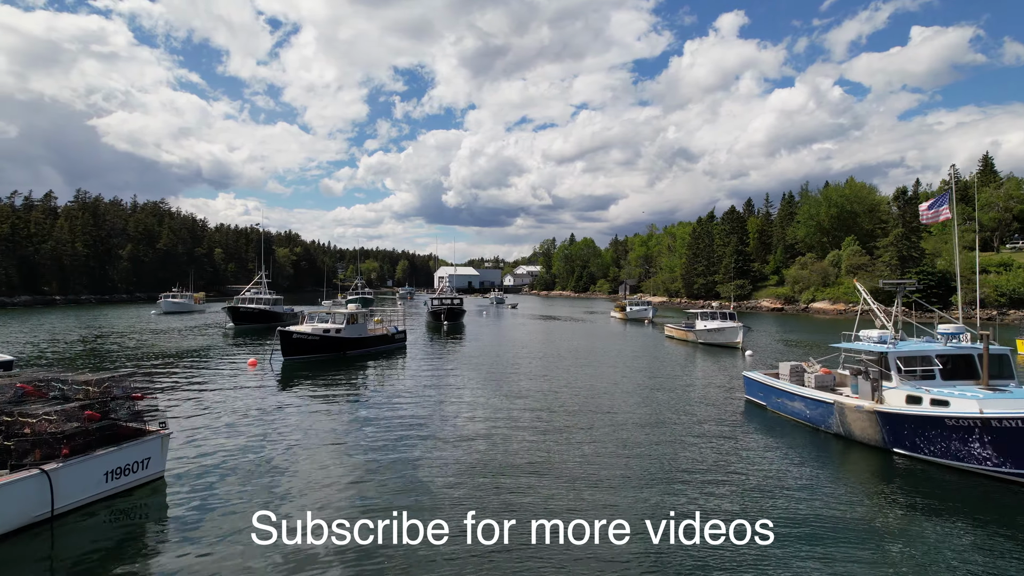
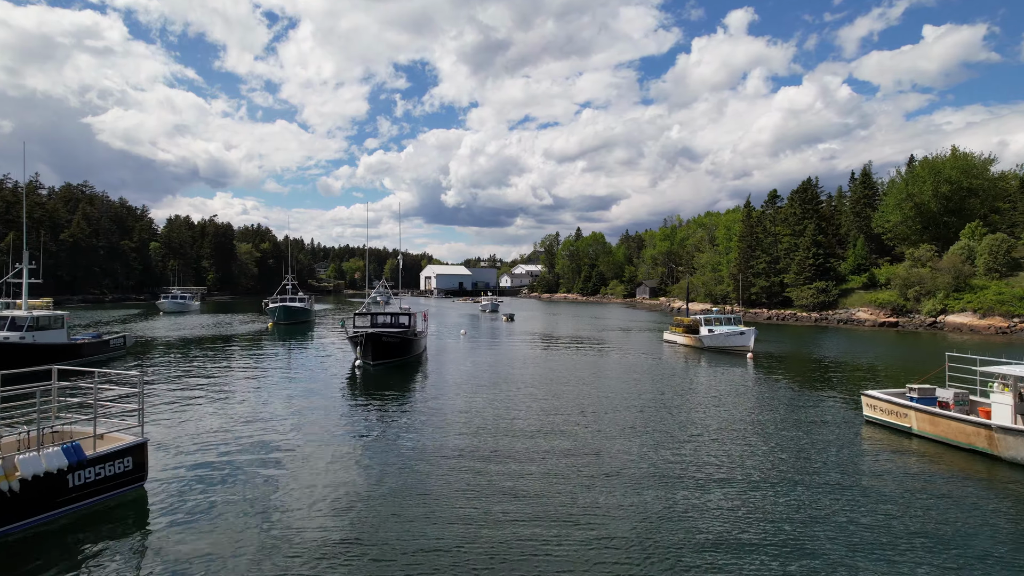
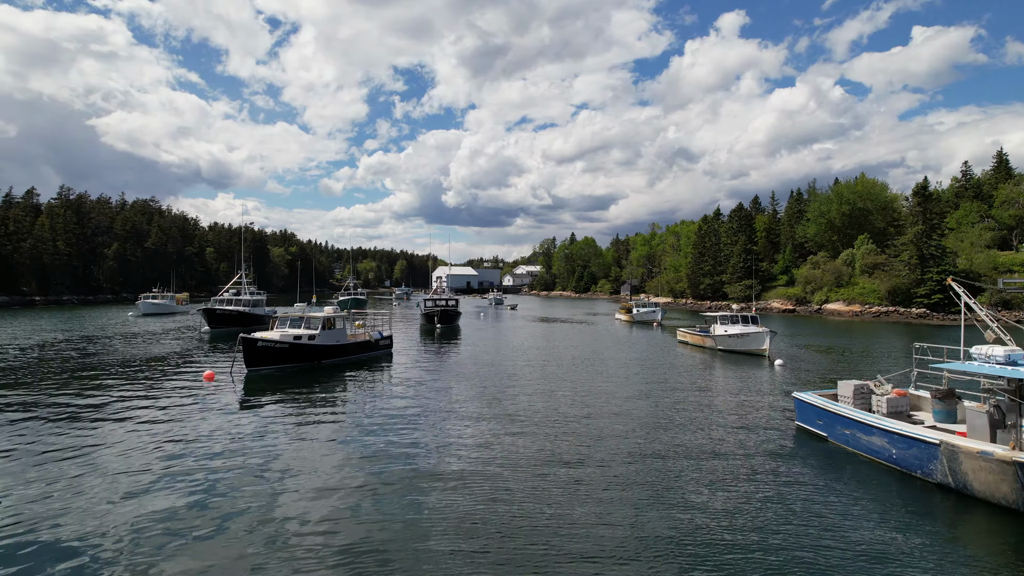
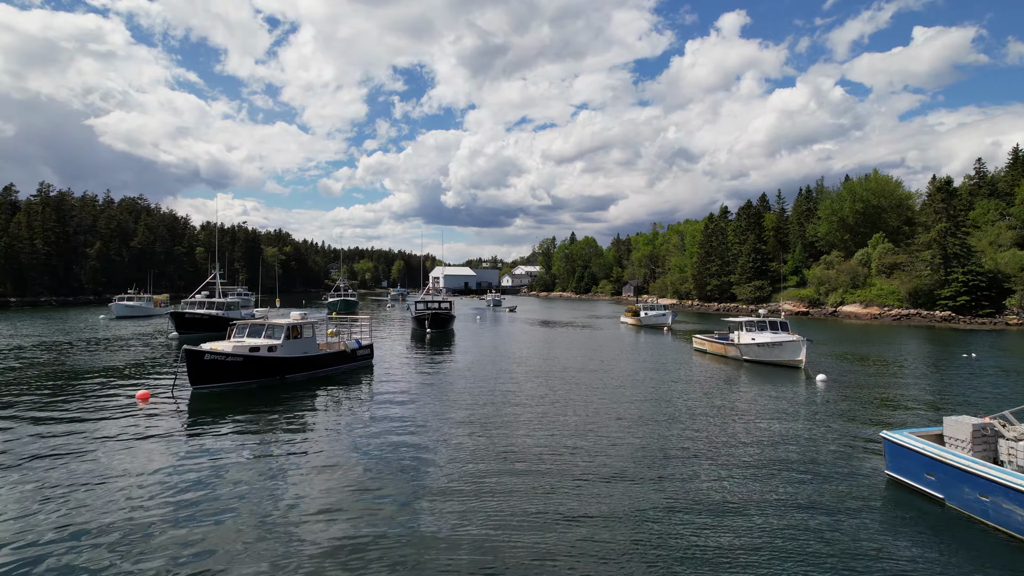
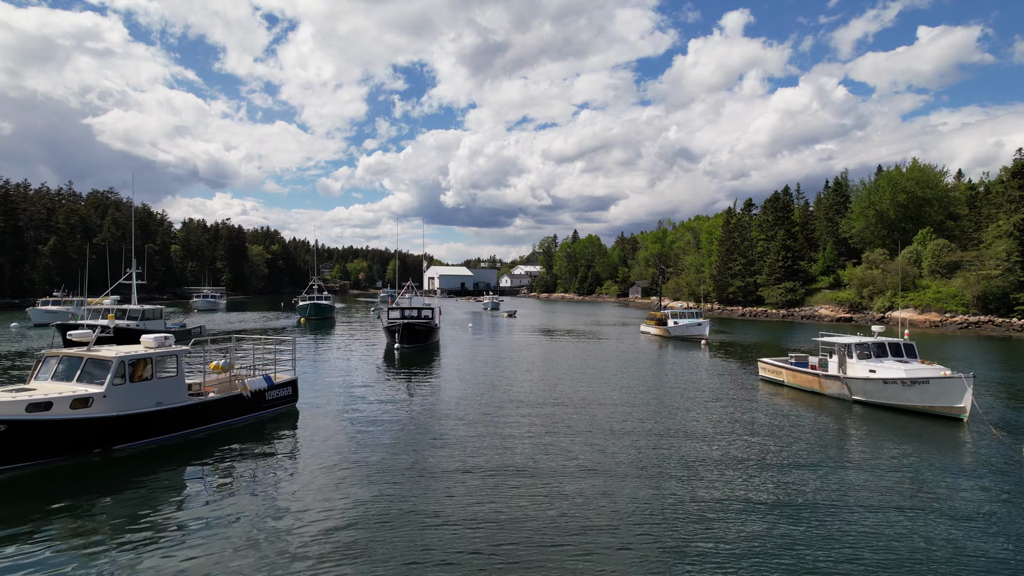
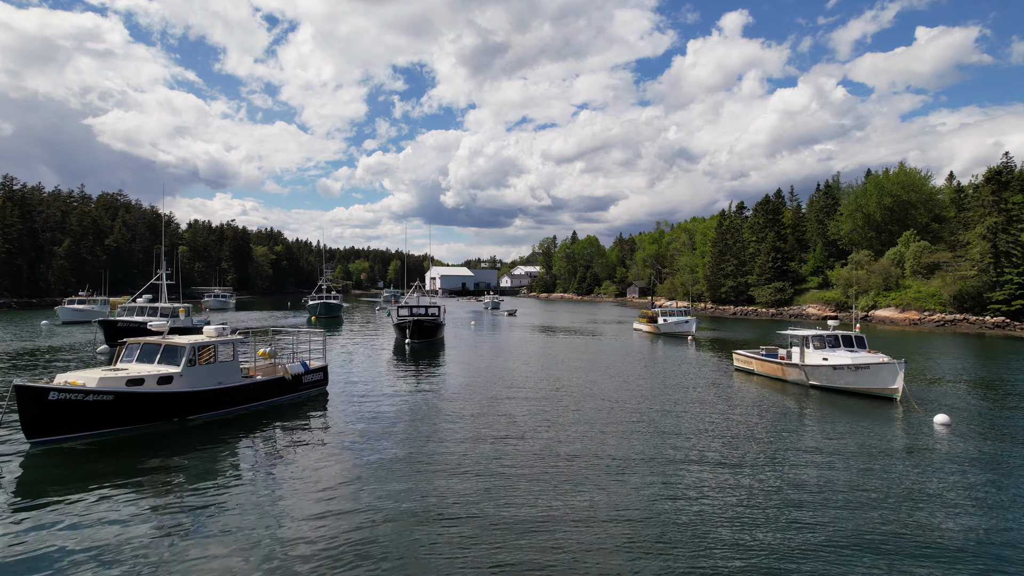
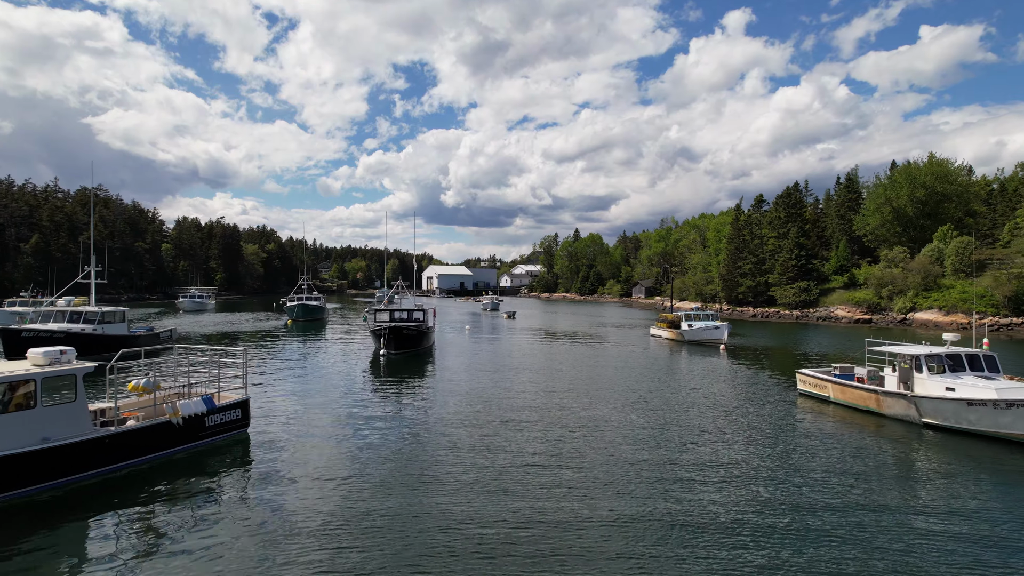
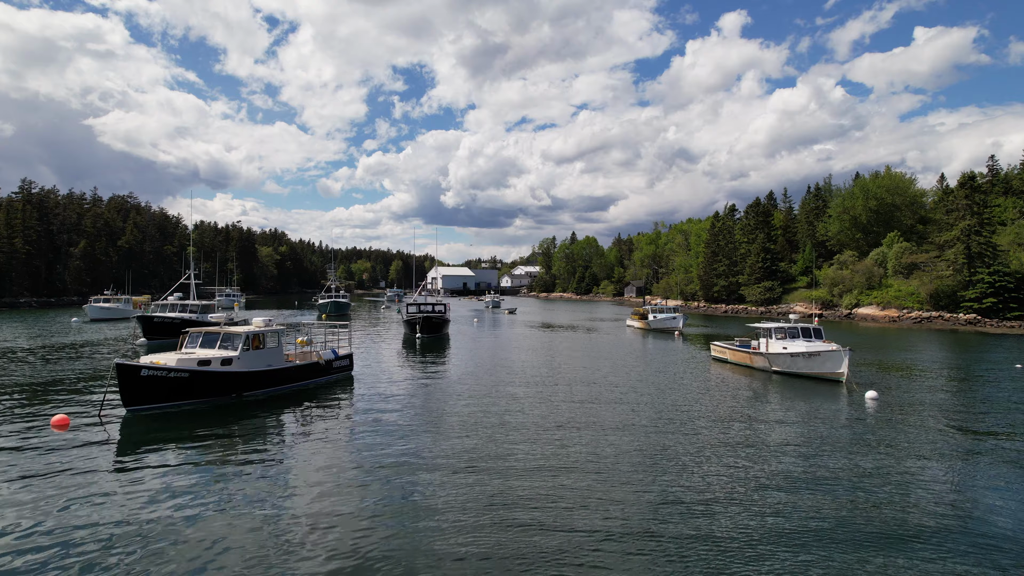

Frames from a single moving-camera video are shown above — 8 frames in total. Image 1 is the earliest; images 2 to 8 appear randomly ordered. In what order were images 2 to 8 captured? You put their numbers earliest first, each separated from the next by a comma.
3, 4, 8, 6, 5, 7, 2
